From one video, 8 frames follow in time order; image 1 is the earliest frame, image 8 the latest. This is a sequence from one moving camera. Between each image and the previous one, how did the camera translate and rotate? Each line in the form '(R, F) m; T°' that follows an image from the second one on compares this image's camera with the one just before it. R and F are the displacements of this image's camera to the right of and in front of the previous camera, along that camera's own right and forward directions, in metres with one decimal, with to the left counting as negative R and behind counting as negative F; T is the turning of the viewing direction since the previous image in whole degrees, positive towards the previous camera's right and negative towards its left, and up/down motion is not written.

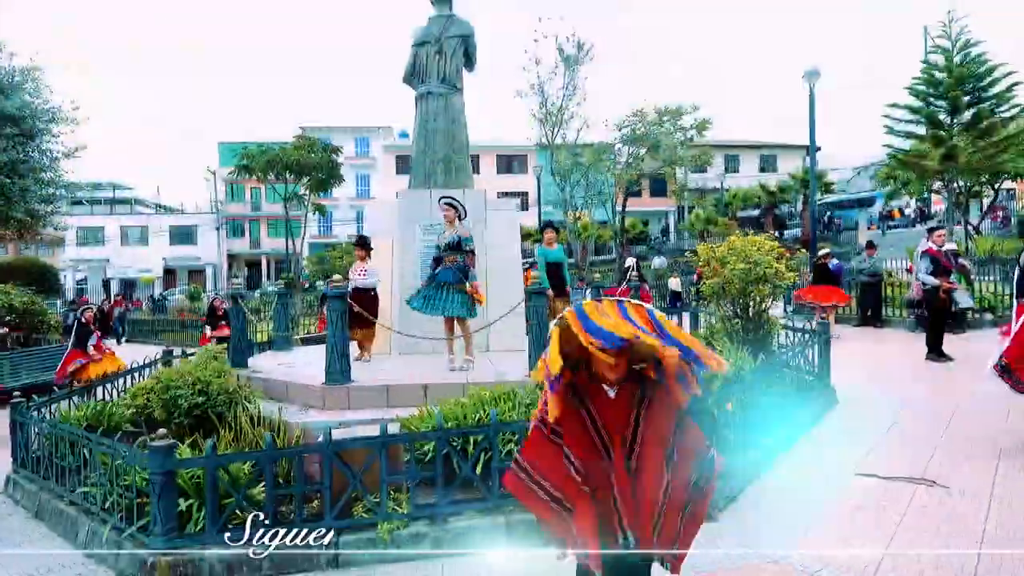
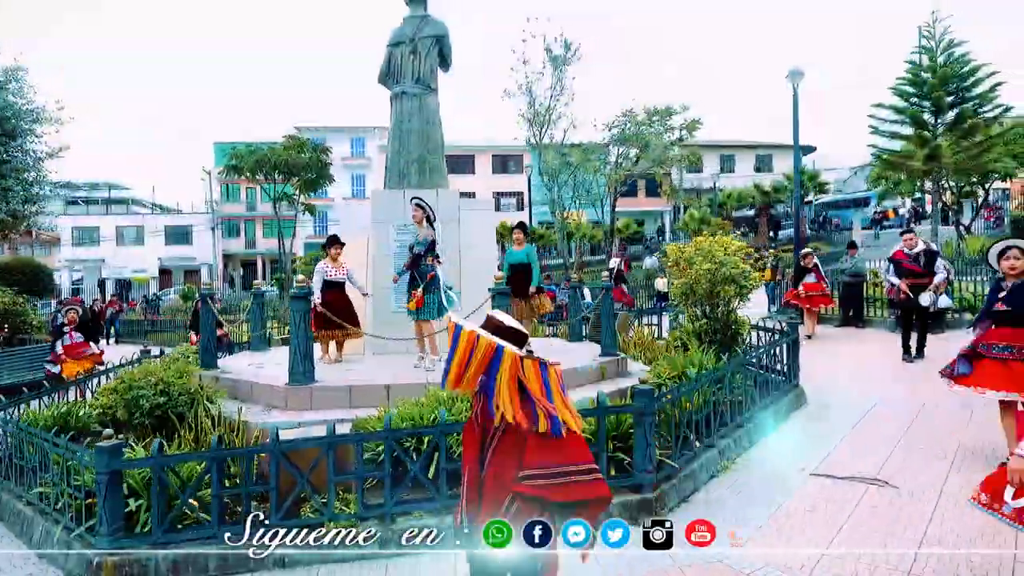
(+0.3, 0.0) m; 0°
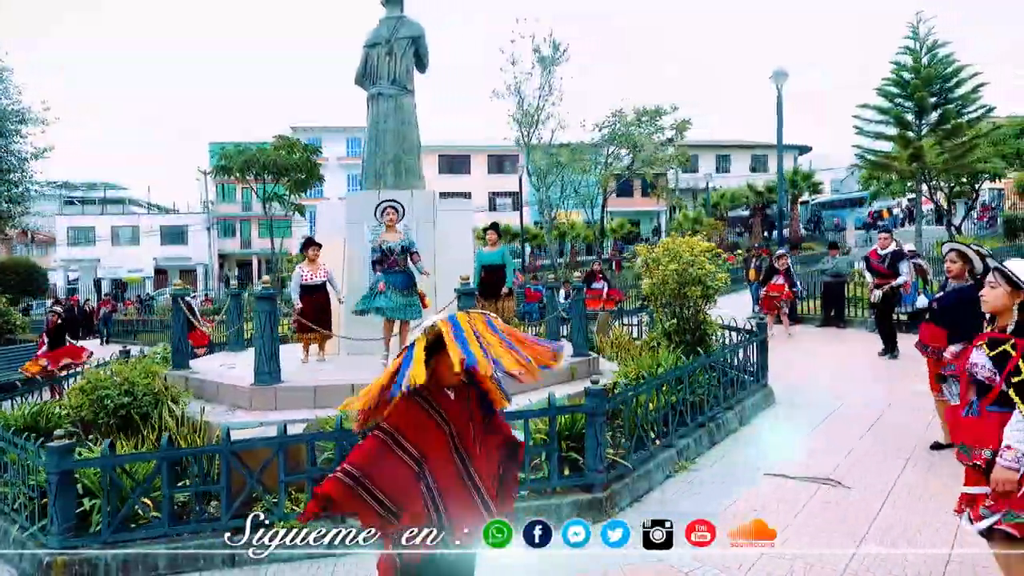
(+0.3, 0.0) m; 0°
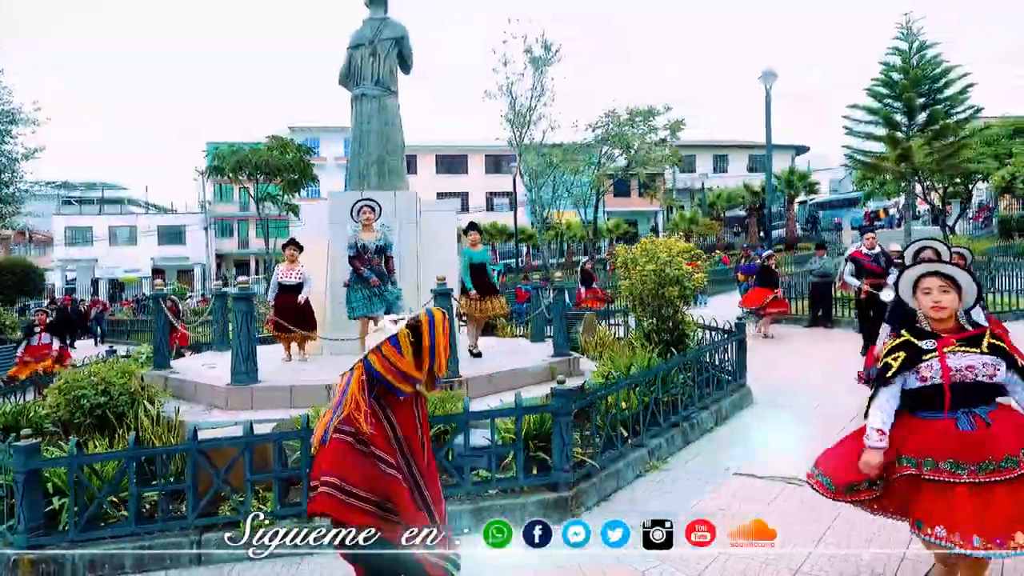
(+0.2, 0.0) m; 0°
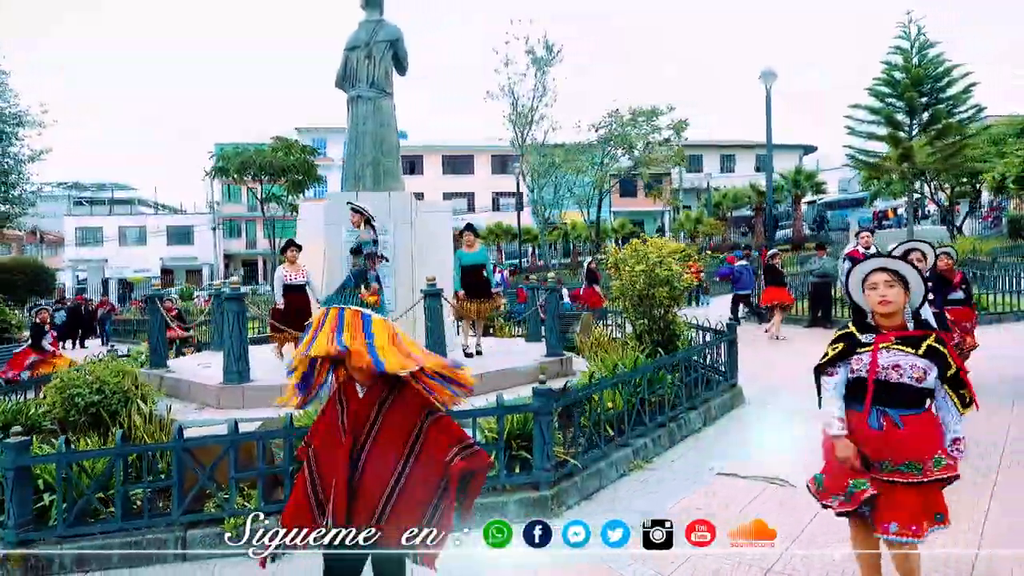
(+0.2, 0.0) m; -1°
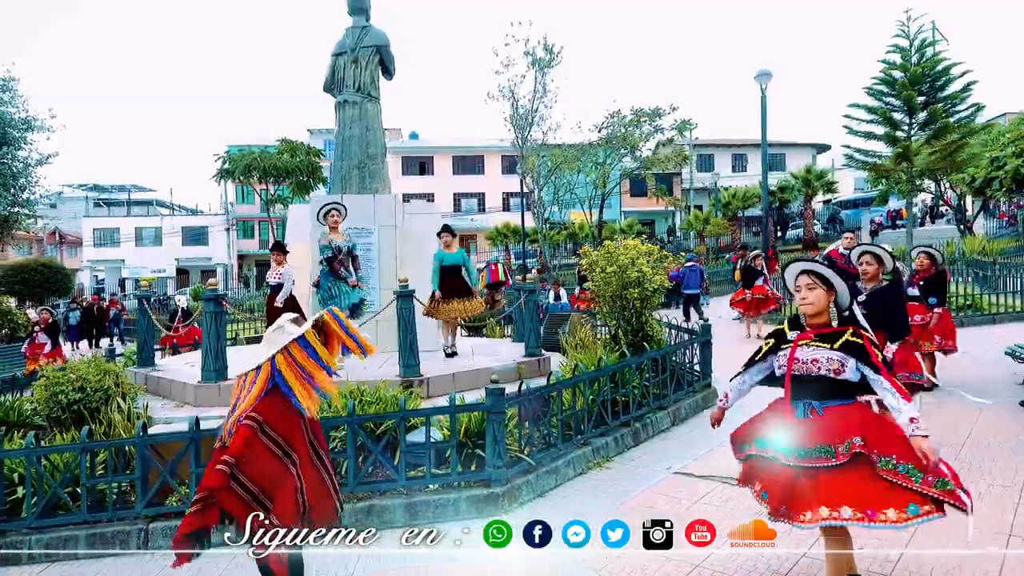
(+0.4, -0.1) m; -1°
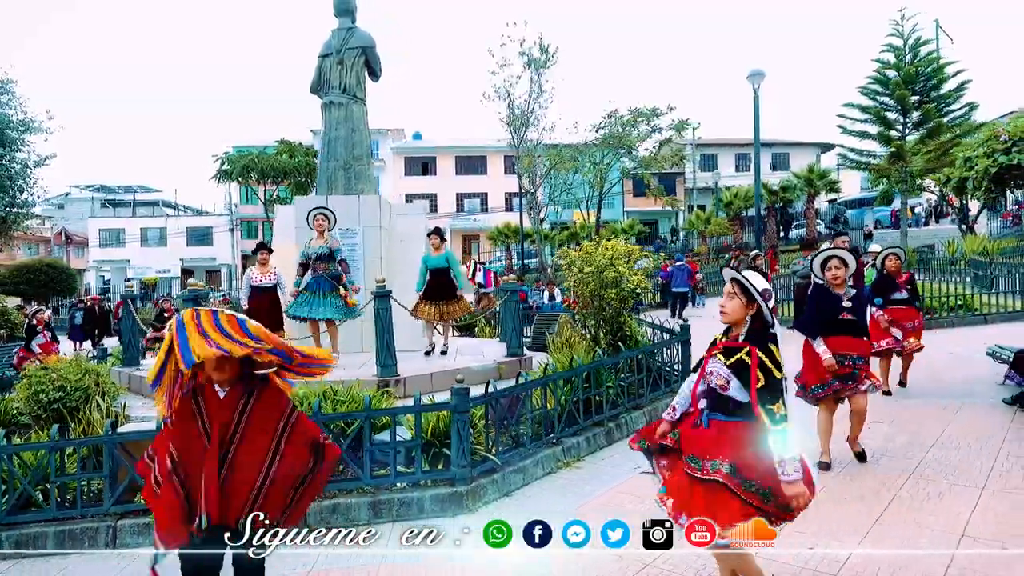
(+0.3, 0.0) m; -1°
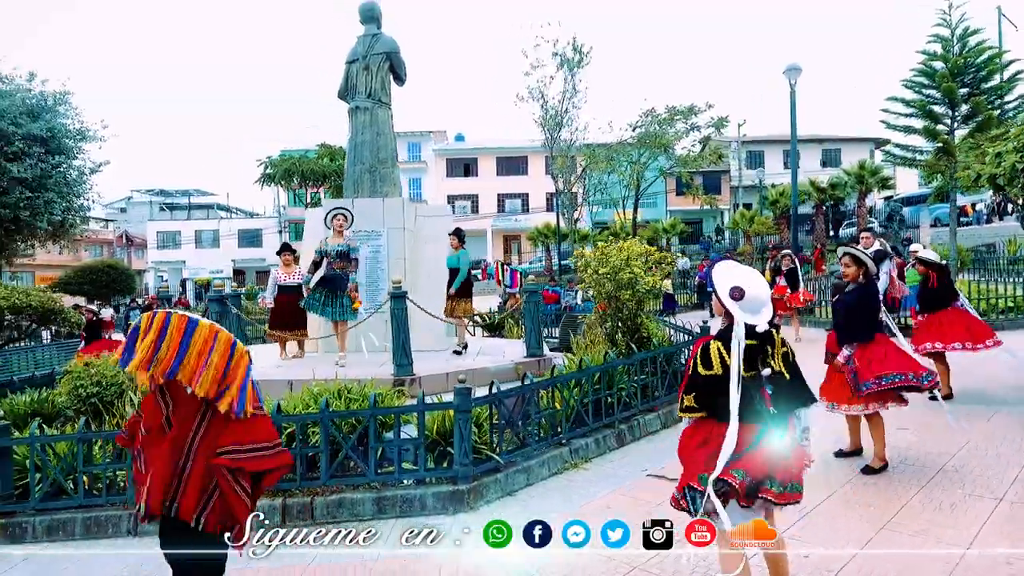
(+0.3, 0.0) m; -4°
